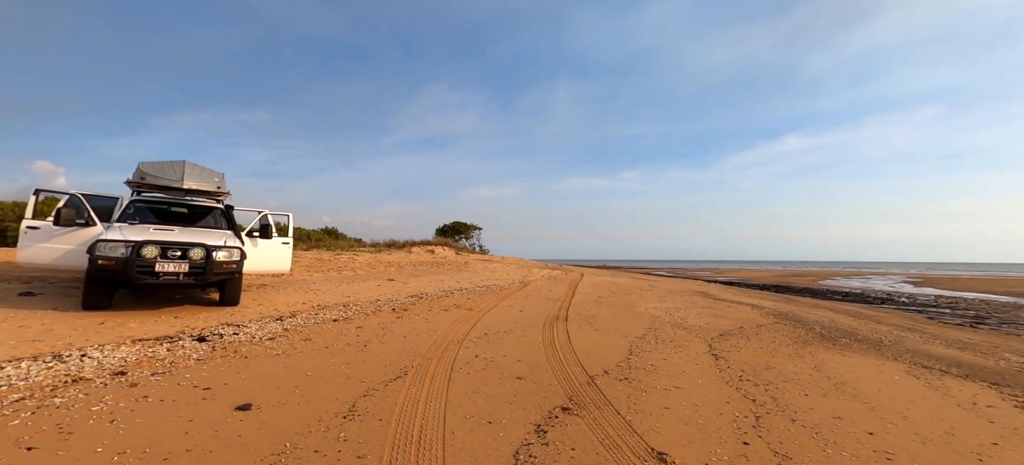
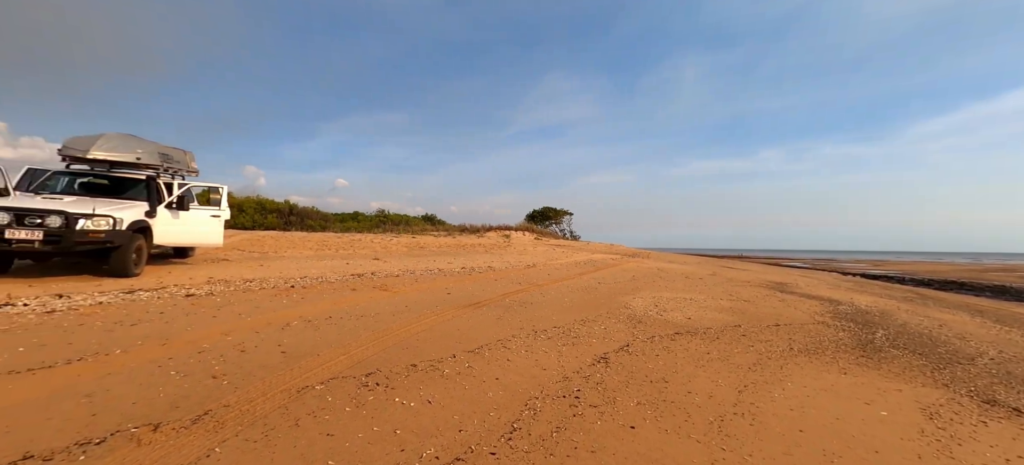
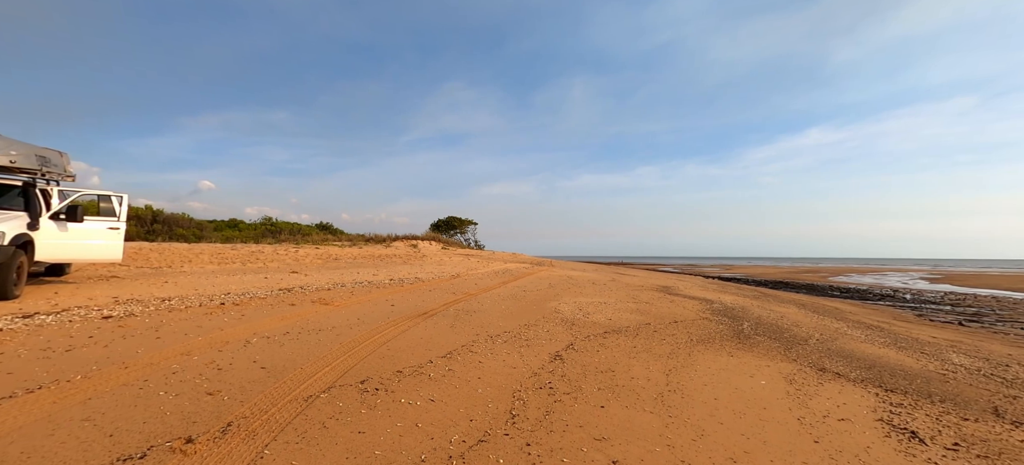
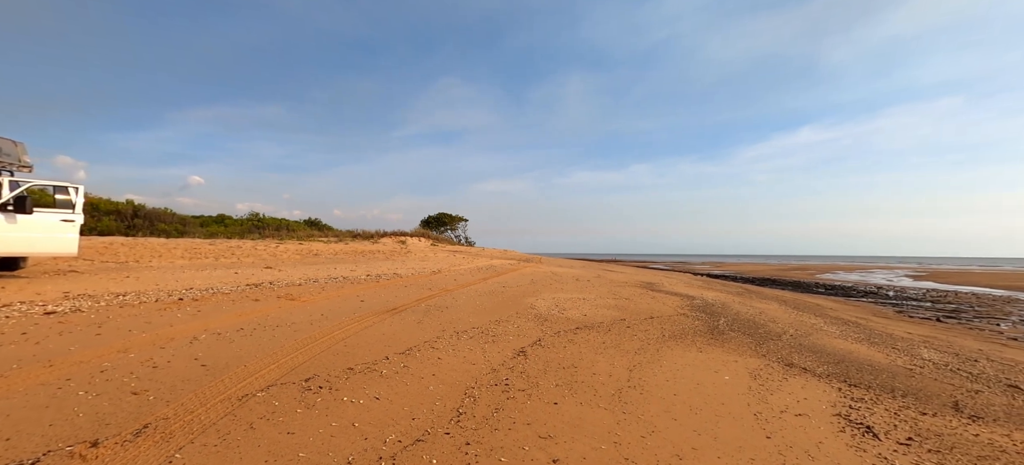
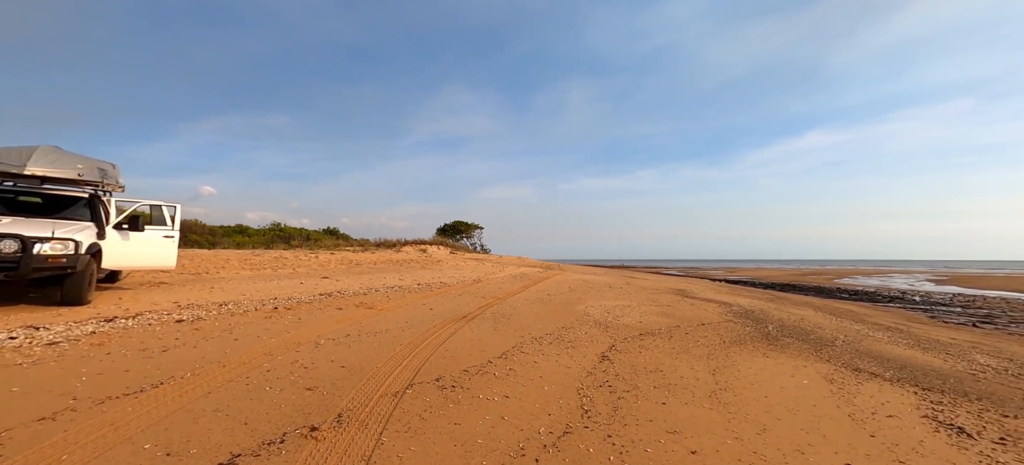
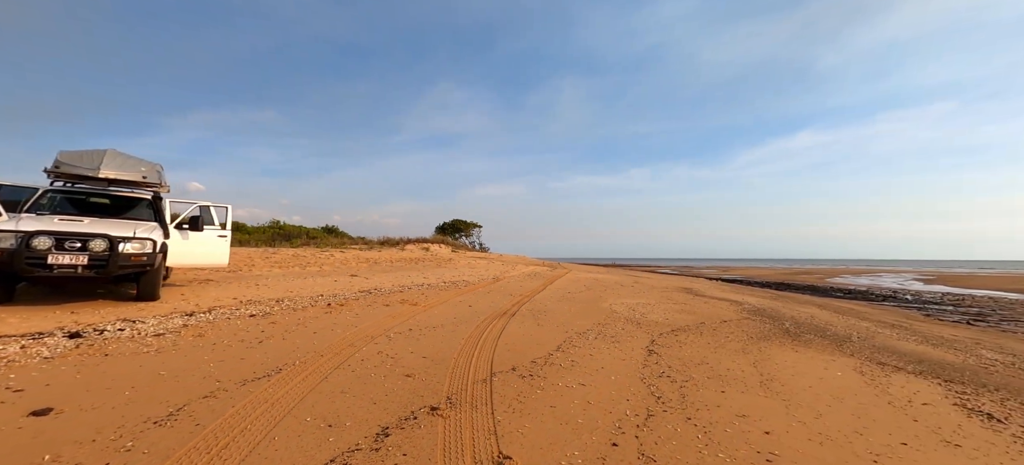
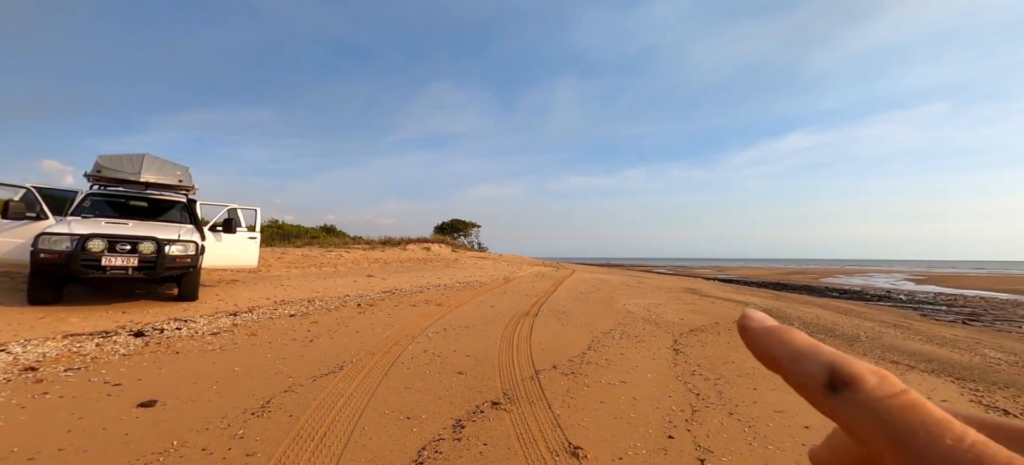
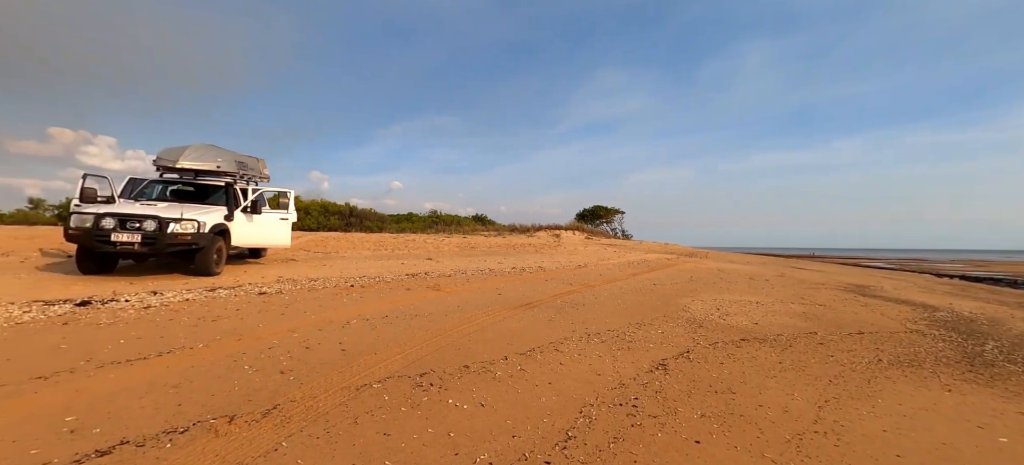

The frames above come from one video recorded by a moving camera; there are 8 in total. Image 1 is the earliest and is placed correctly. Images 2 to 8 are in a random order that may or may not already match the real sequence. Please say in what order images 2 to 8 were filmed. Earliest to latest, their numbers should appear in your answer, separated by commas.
7, 6, 5, 3, 4, 2, 8
